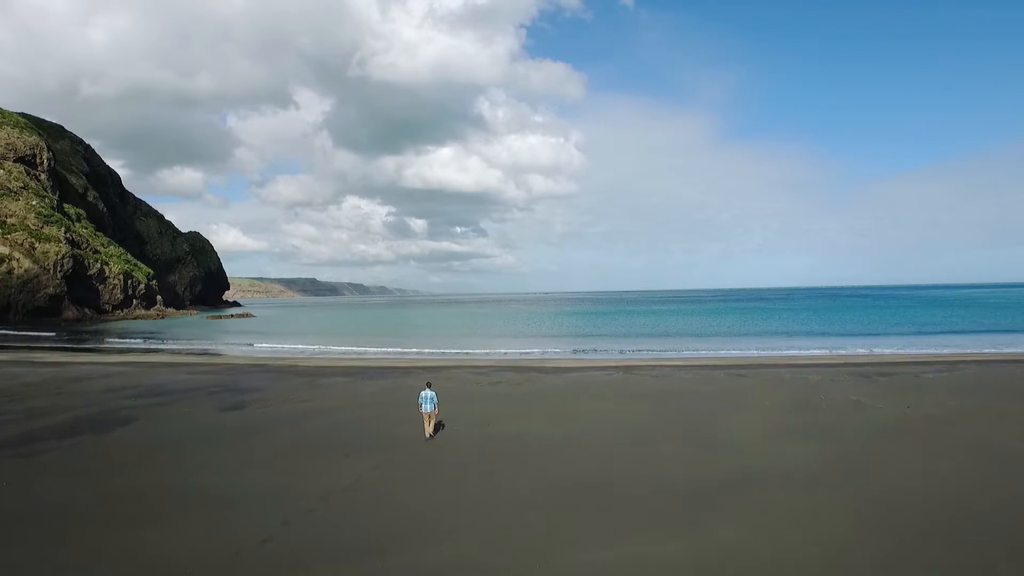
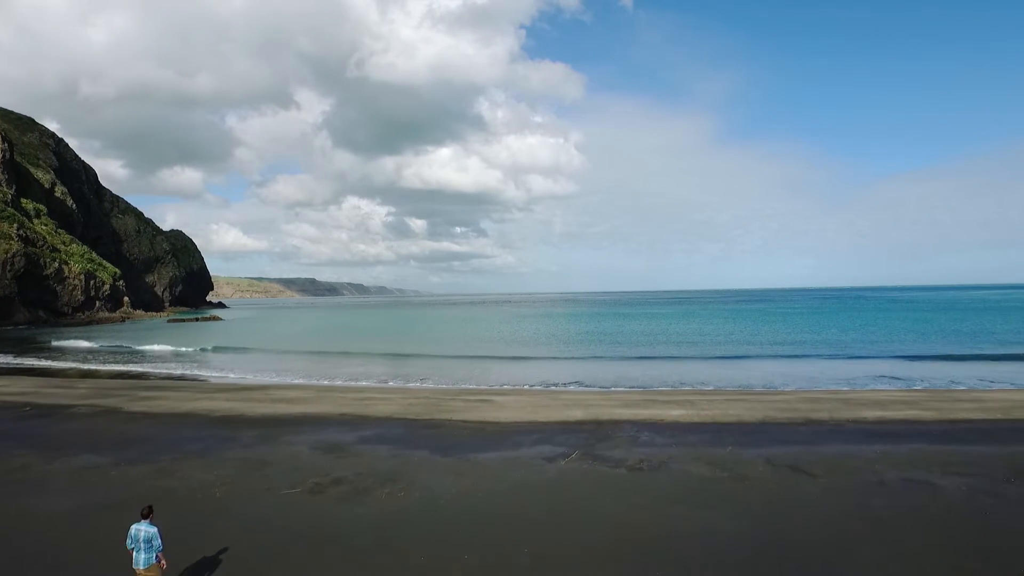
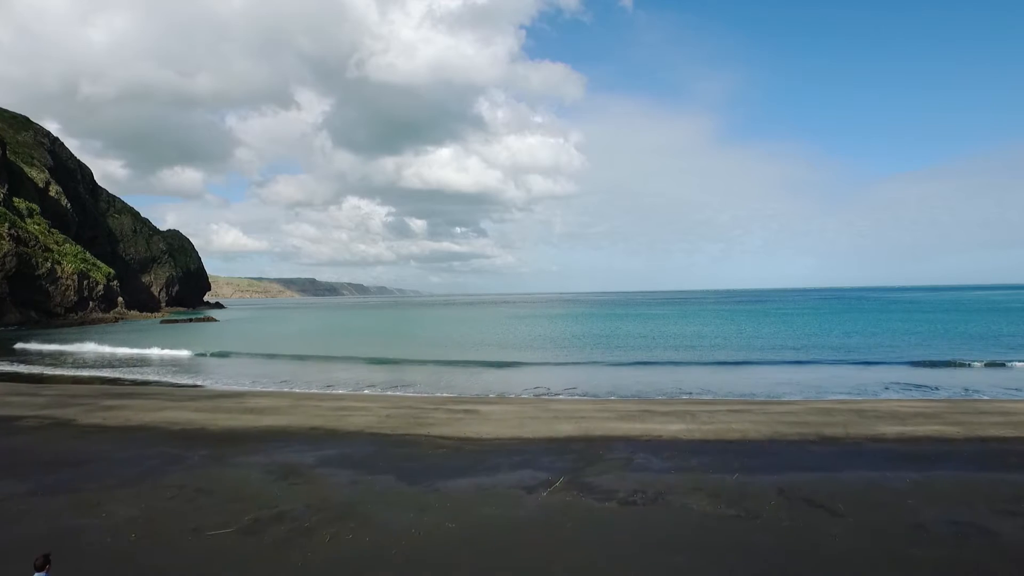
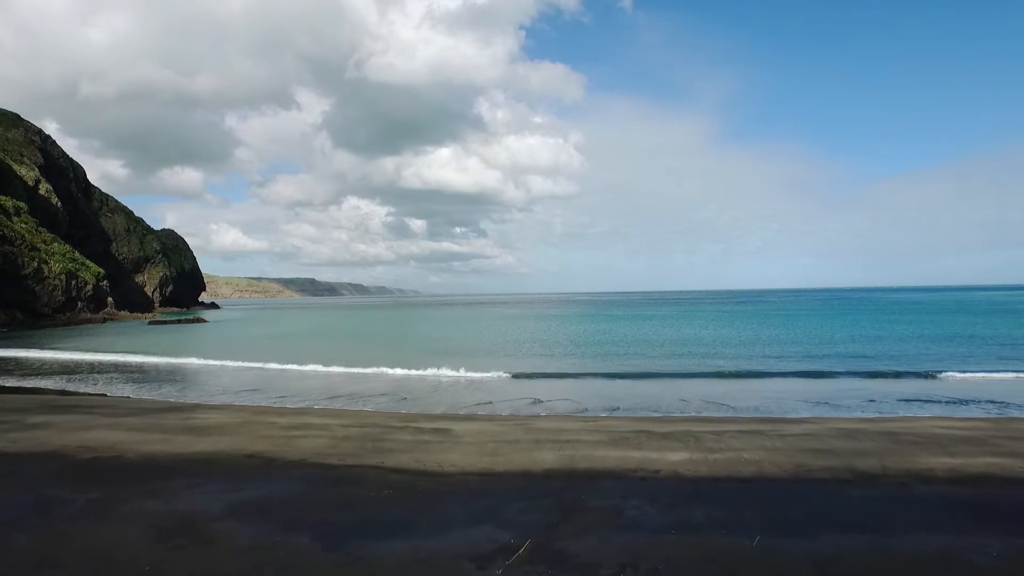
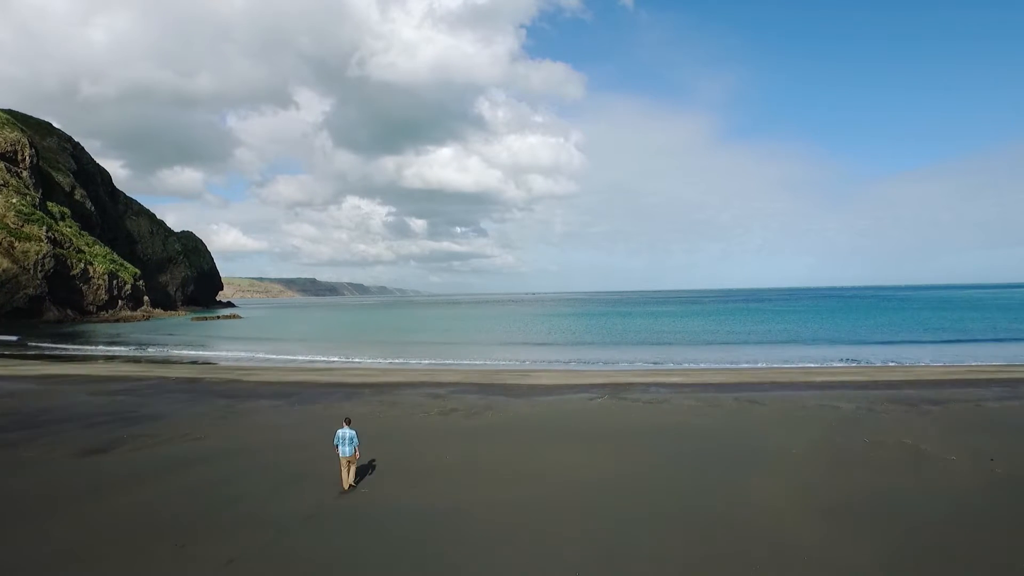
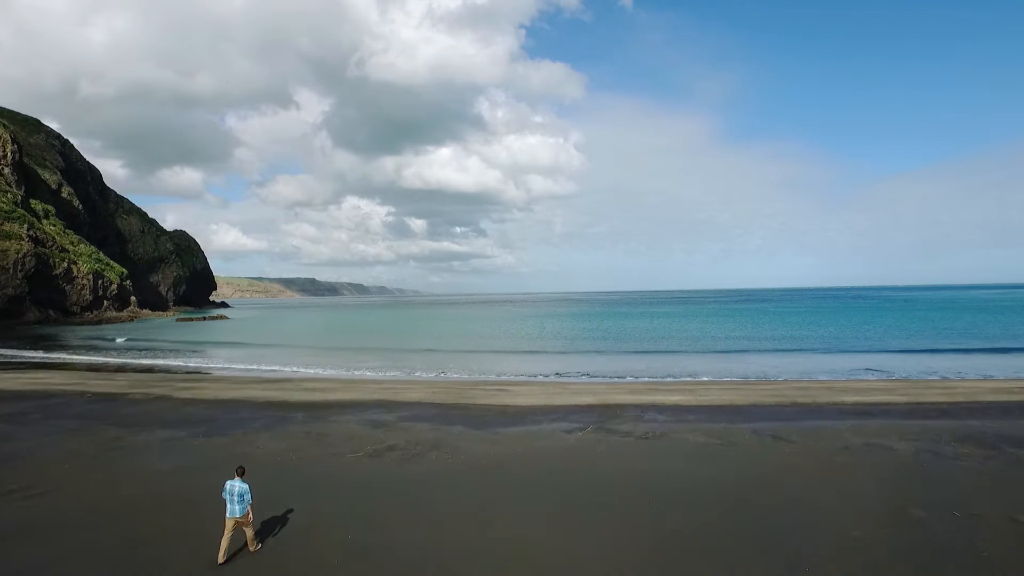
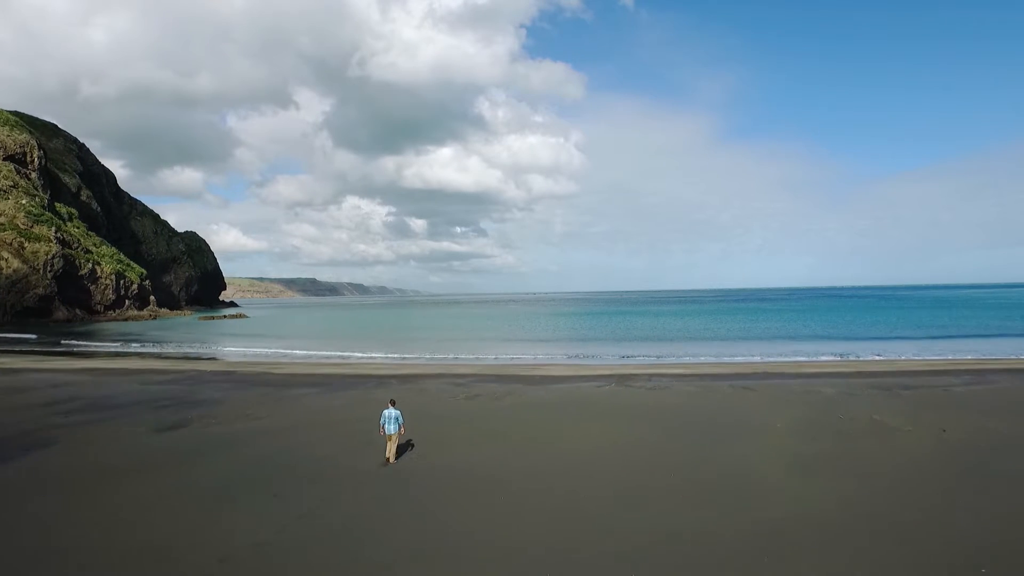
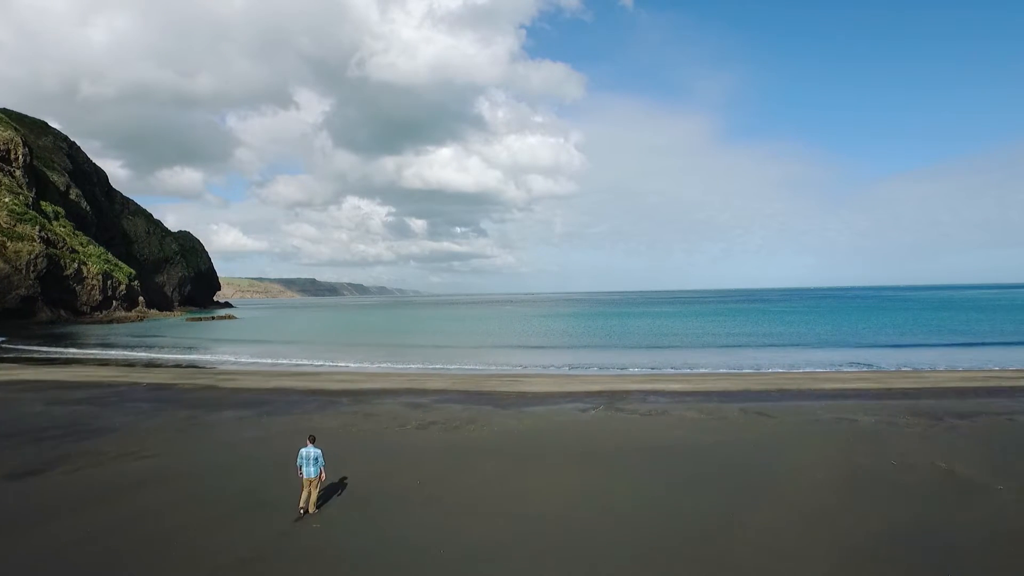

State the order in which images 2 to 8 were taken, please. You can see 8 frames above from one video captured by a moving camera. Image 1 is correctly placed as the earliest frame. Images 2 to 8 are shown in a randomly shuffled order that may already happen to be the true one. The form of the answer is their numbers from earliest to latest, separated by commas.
7, 5, 8, 6, 2, 3, 4
